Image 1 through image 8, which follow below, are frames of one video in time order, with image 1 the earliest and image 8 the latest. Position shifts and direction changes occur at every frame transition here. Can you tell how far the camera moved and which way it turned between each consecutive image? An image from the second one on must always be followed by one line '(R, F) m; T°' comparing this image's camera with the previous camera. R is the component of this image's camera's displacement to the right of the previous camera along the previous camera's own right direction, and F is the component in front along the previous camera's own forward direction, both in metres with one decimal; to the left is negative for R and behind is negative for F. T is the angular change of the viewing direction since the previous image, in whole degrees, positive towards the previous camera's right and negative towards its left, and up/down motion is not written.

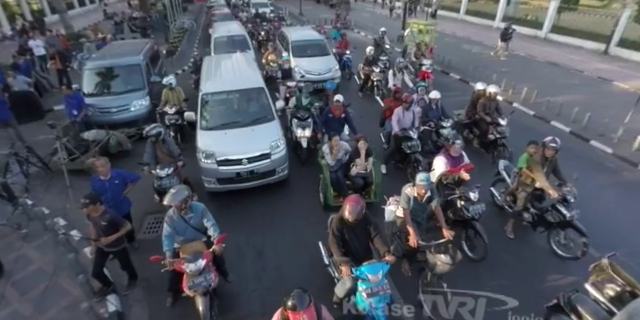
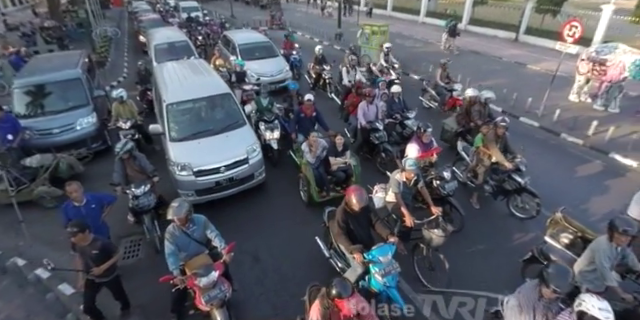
(-0.7, -0.1) m; +10°
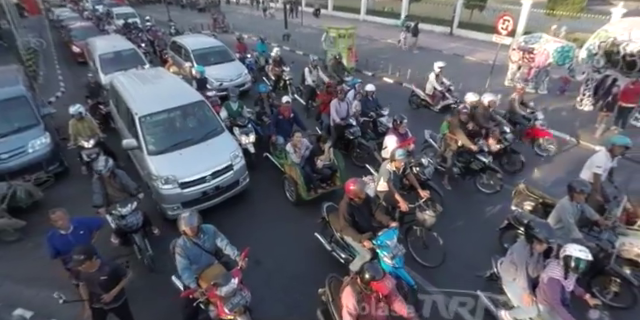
(-0.7, -0.1) m; +9°
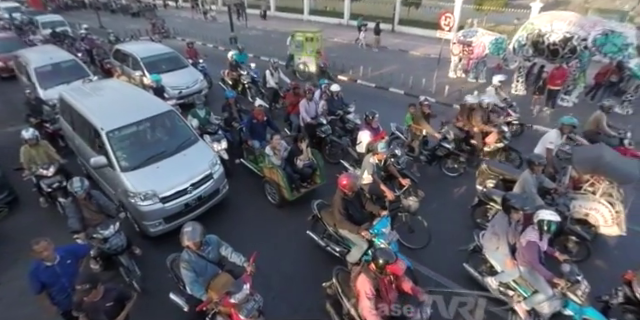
(-0.6, -0.1) m; +9°
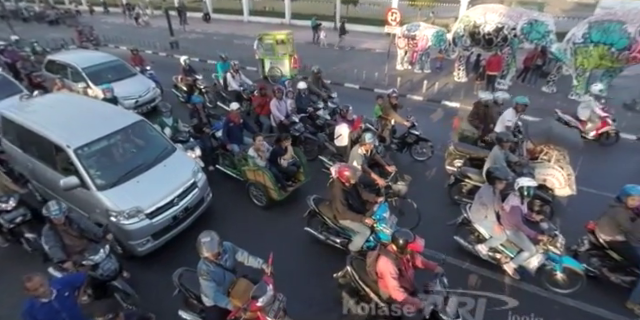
(-0.8, 0.0) m; +9°
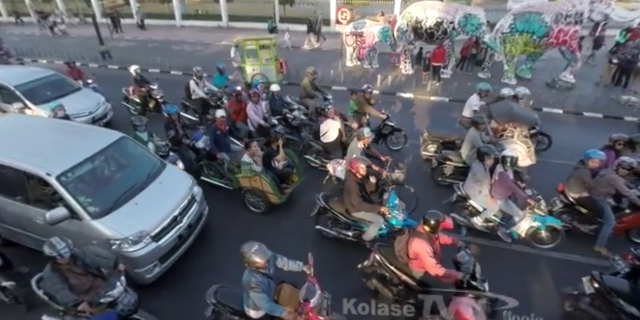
(-1.1, 0.0) m; +11°
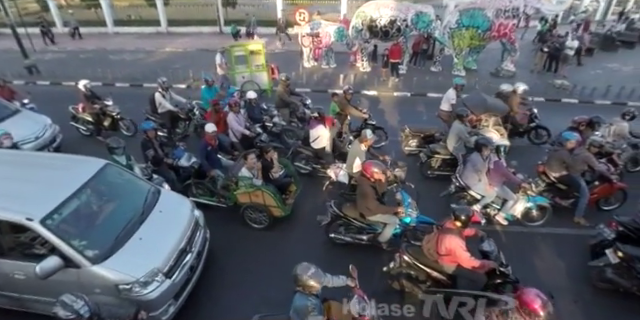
(-1.0, +0.2) m; +9°
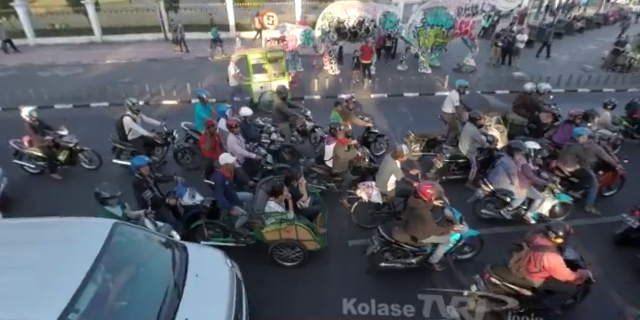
(-1.3, +0.7) m; +10°
